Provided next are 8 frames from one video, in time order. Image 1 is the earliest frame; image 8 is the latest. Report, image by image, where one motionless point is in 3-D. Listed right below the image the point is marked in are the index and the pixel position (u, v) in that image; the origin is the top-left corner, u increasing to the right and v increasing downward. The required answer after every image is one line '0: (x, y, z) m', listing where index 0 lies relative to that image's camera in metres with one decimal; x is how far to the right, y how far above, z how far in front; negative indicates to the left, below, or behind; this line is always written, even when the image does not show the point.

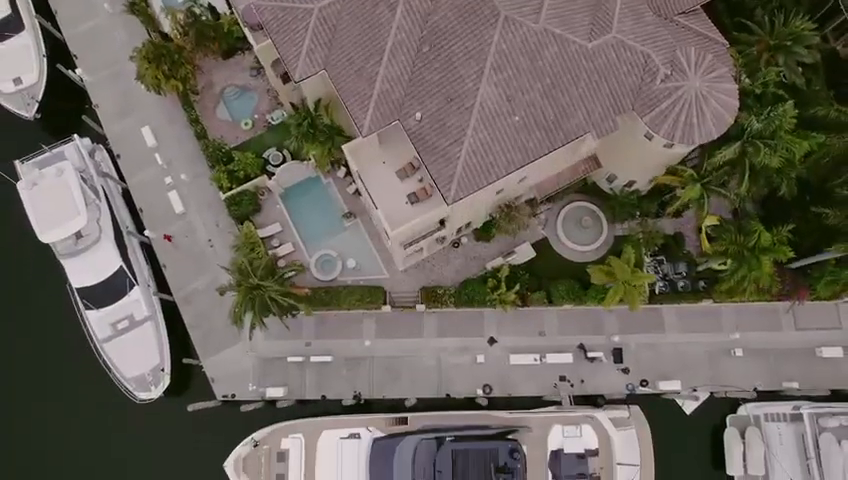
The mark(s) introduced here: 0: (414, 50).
0: (-0.3, +6.3, +18.2) m
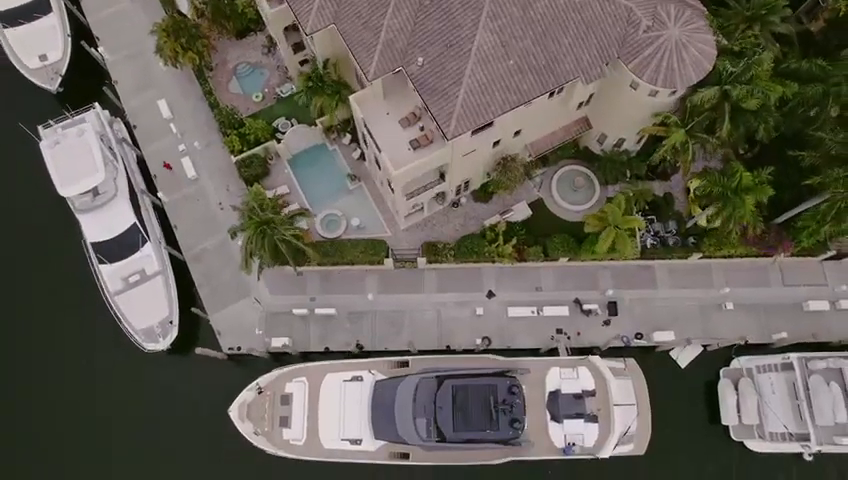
0: (-0.2, +8.5, +19.8) m
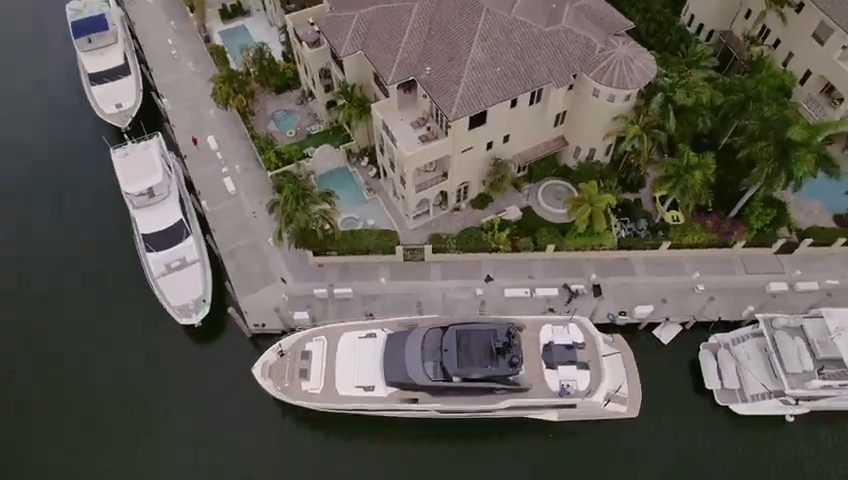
0: (+0.1, +9.7, +26.2) m
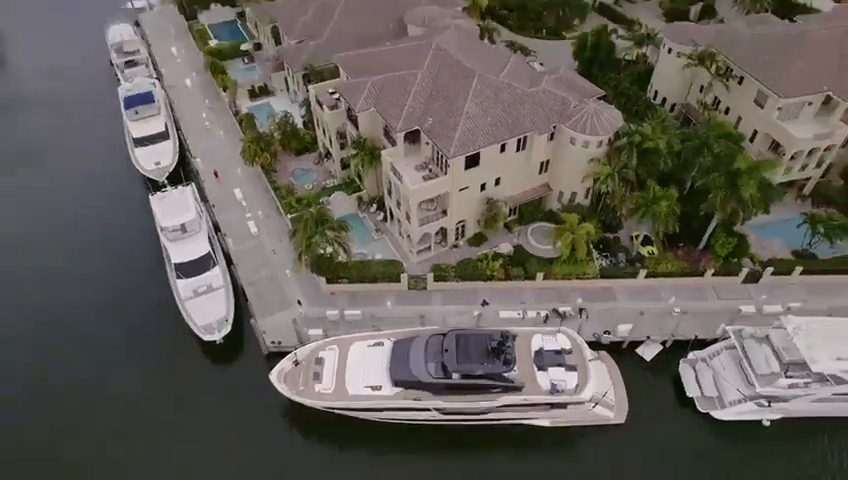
0: (+0.2, +8.2, +31.3) m
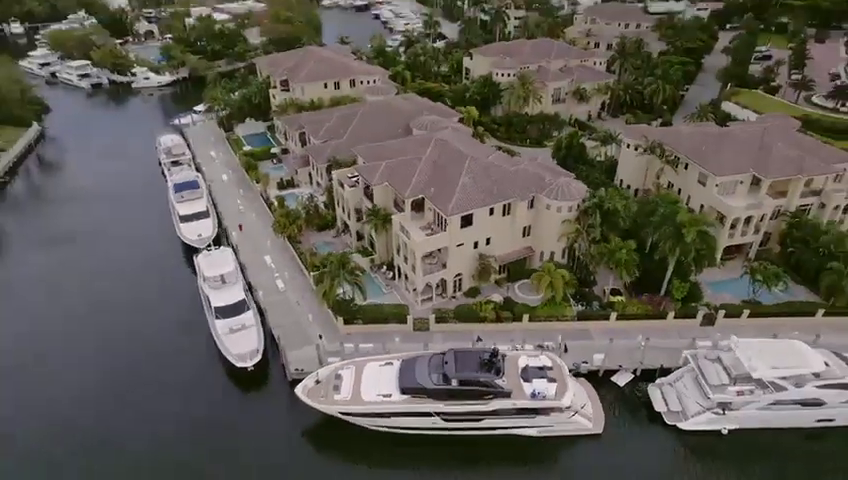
0: (+0.4, +4.8, +38.9) m
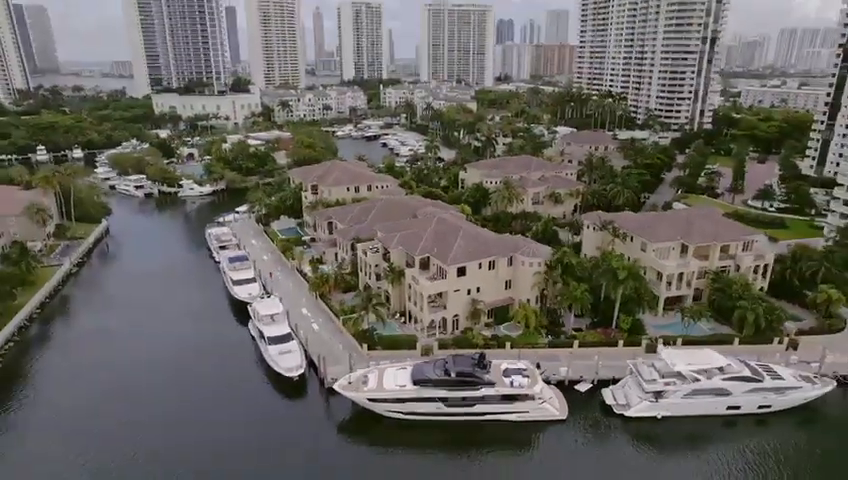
0: (+0.9, +0.2, +51.6) m
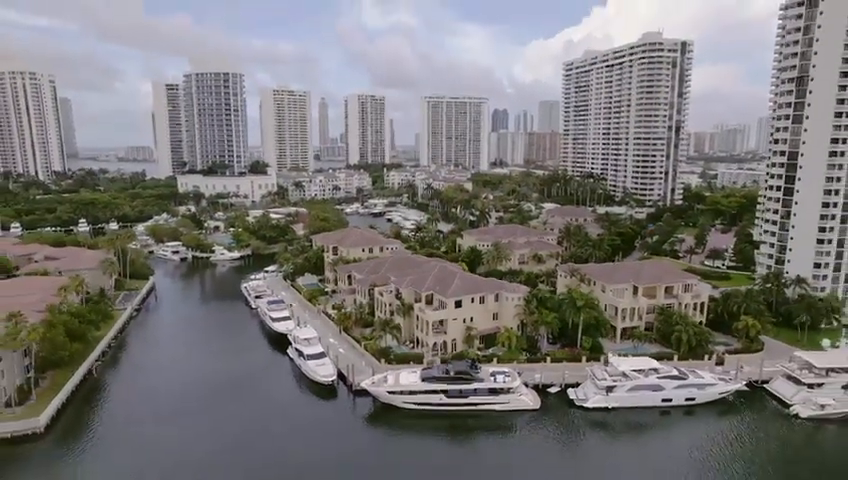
0: (+1.4, -4.7, +65.5) m
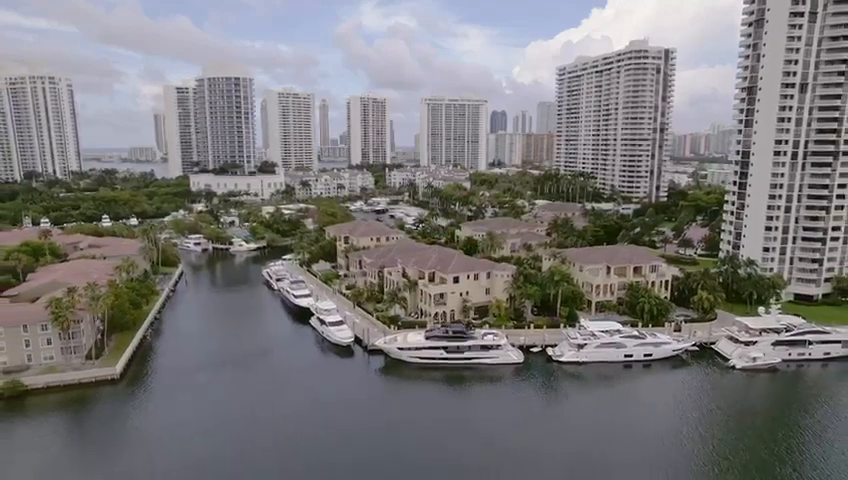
0: (+1.8, -2.9, +76.4) m
